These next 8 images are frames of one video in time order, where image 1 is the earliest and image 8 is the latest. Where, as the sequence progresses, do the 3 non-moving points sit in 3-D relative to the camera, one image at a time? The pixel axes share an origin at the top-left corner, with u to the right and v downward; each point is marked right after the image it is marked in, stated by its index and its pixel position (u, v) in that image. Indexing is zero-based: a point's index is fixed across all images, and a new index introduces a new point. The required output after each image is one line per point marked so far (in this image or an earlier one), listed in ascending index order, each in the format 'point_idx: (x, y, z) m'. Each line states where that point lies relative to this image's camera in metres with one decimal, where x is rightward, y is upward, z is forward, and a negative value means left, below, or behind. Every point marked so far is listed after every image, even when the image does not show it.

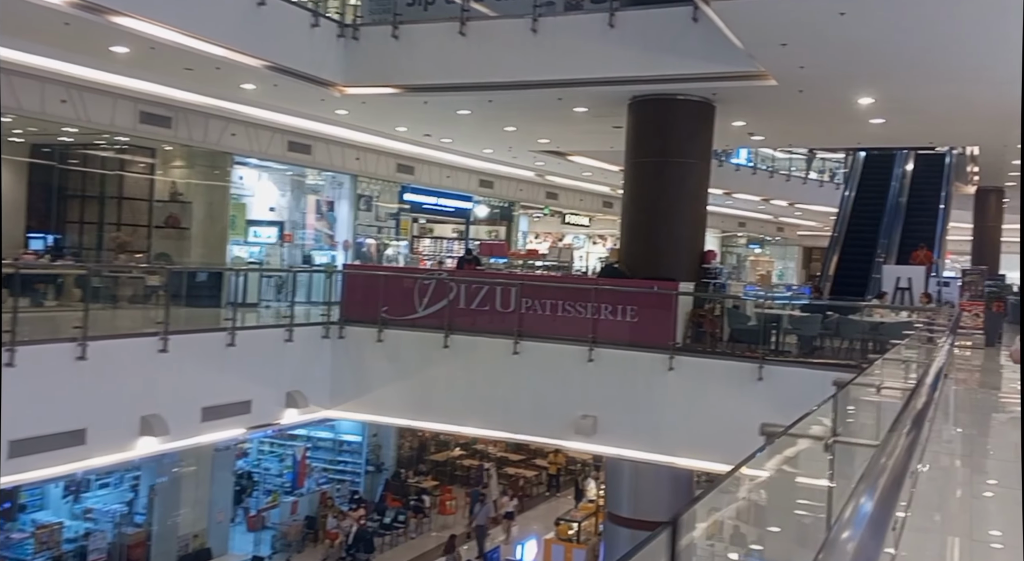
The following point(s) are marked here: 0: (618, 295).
0: (+1.1, -0.1, +9.8) m
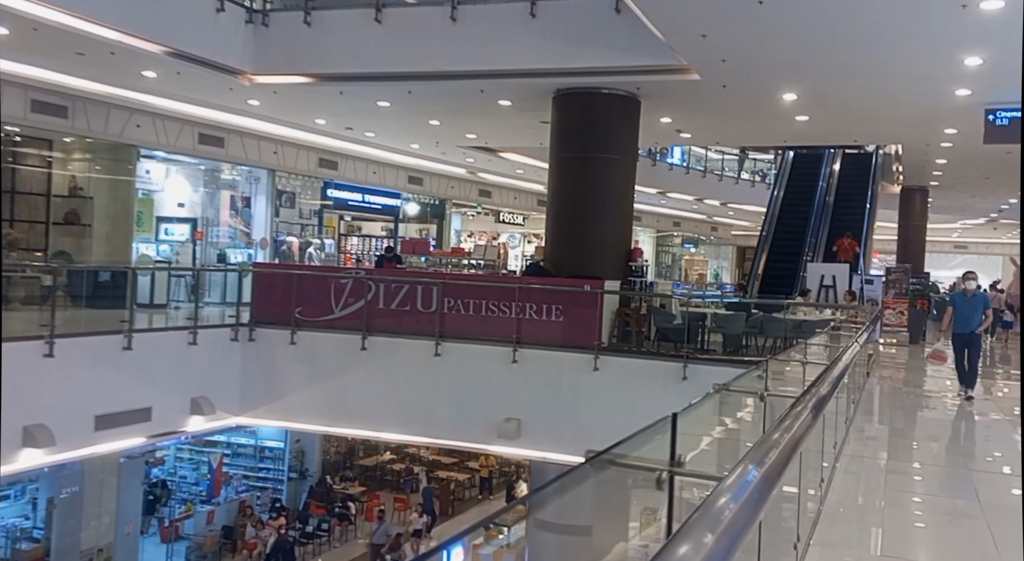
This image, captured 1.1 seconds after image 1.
0: (+0.3, -0.1, +9.5) m
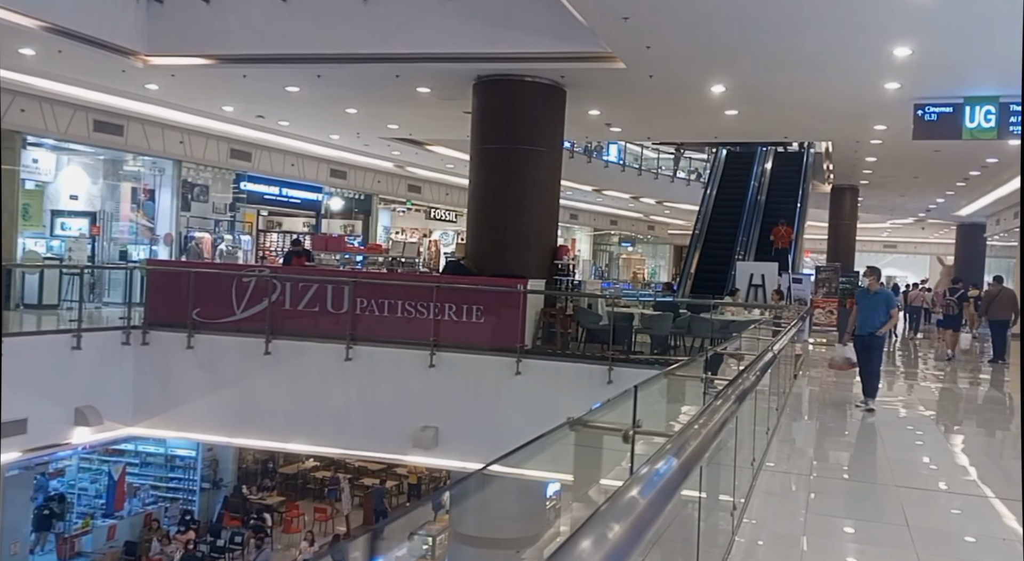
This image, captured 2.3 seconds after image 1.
0: (-0.5, -0.1, +8.9) m
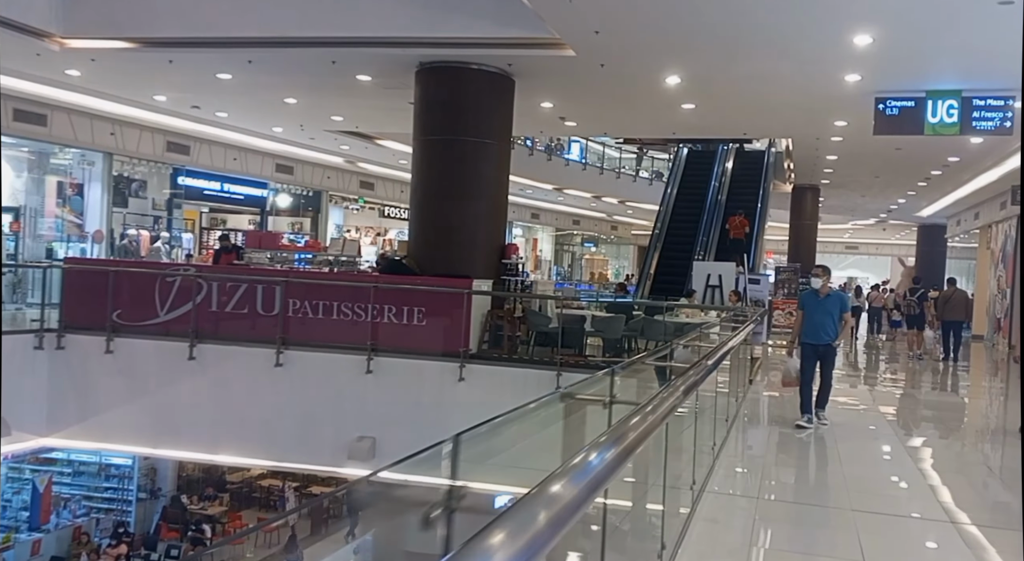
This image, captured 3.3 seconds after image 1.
0: (-1.0, -0.1, +8.4) m
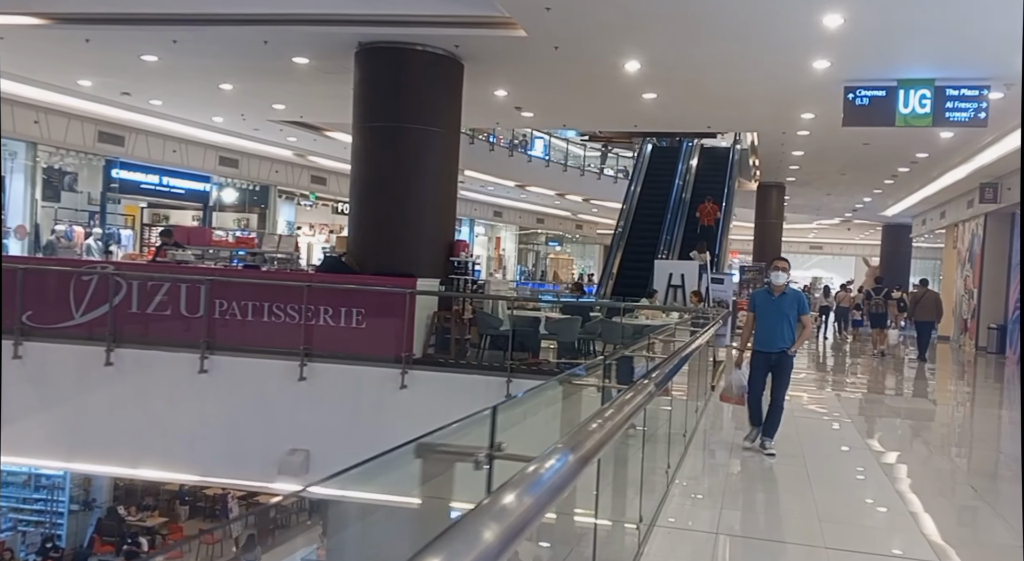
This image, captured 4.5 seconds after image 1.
0: (-1.4, -0.1, +7.7) m
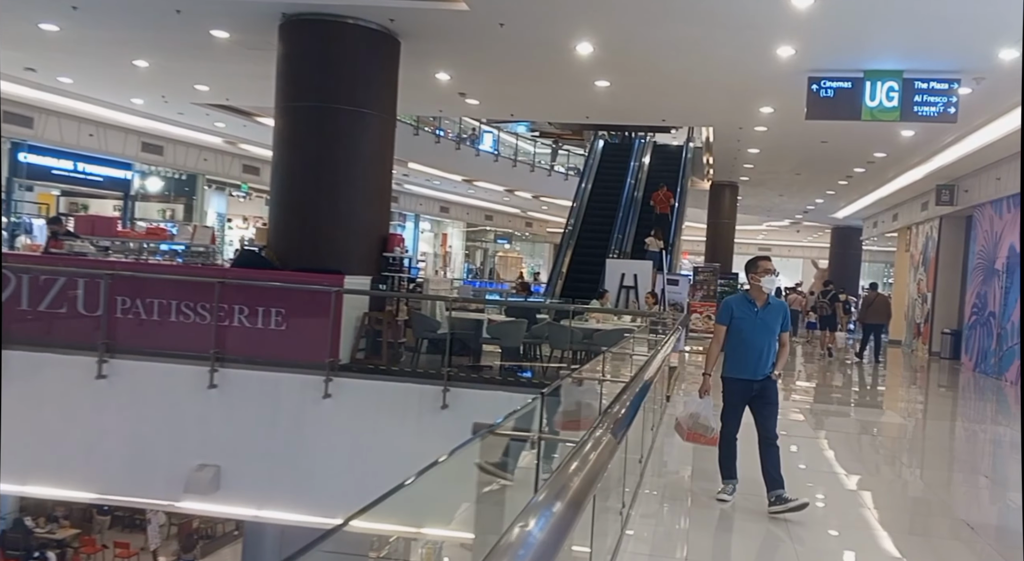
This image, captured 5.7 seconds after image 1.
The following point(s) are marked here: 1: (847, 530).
0: (-1.9, -0.1, +6.9) m
1: (+1.7, -1.2, +4.8) m
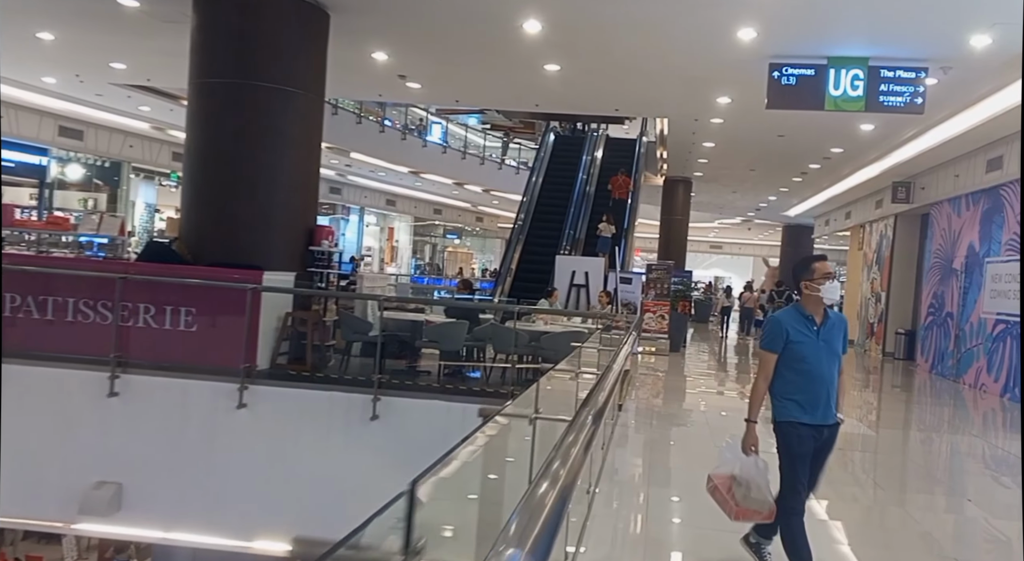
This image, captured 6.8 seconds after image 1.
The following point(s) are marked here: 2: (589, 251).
0: (-2.3, -0.1, +6.2) m
1: (+1.4, -1.2, +4.2) m
2: (+1.2, +0.5, +14.1) m
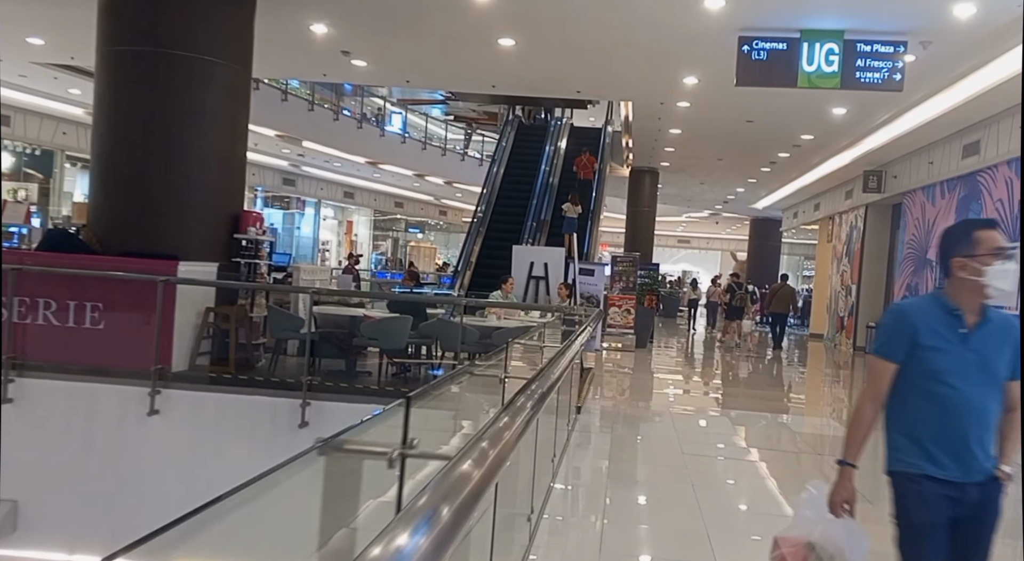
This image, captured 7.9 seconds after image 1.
0: (-2.7, 0.0, +5.5) m
1: (+1.2, -1.2, +3.7) m
2: (+0.6, +0.6, +13.5) m
